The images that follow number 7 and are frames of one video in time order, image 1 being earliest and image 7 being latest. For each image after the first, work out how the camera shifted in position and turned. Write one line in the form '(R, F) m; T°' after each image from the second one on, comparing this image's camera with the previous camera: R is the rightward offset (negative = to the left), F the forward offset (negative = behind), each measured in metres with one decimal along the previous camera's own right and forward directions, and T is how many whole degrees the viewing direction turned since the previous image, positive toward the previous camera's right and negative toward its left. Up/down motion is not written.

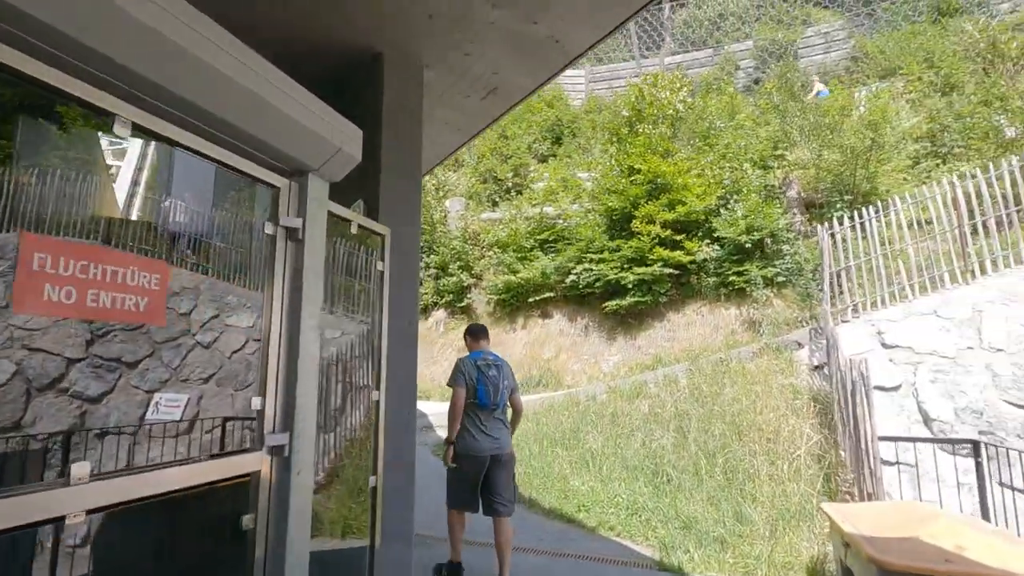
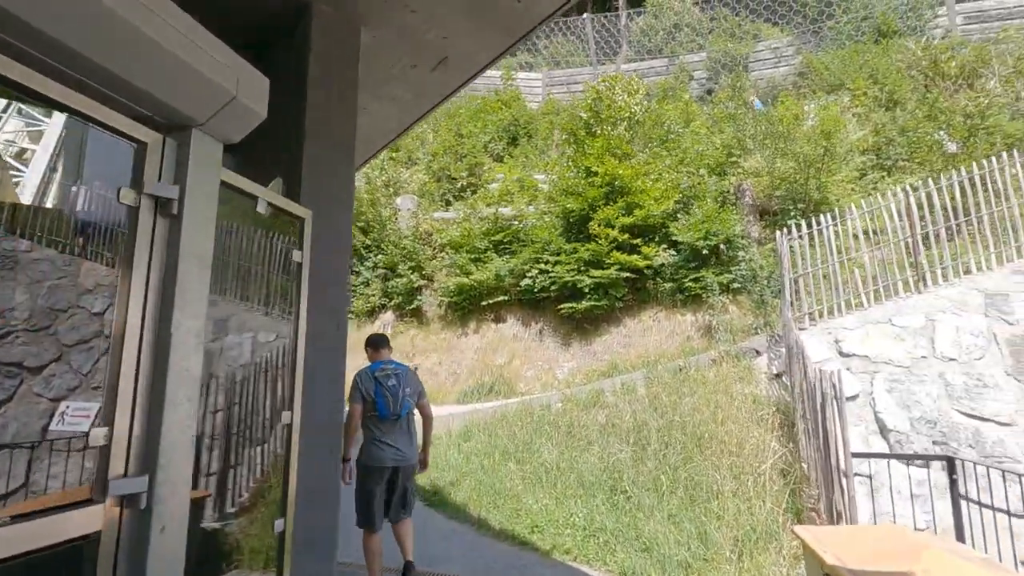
(0.0, +0.5) m; +5°
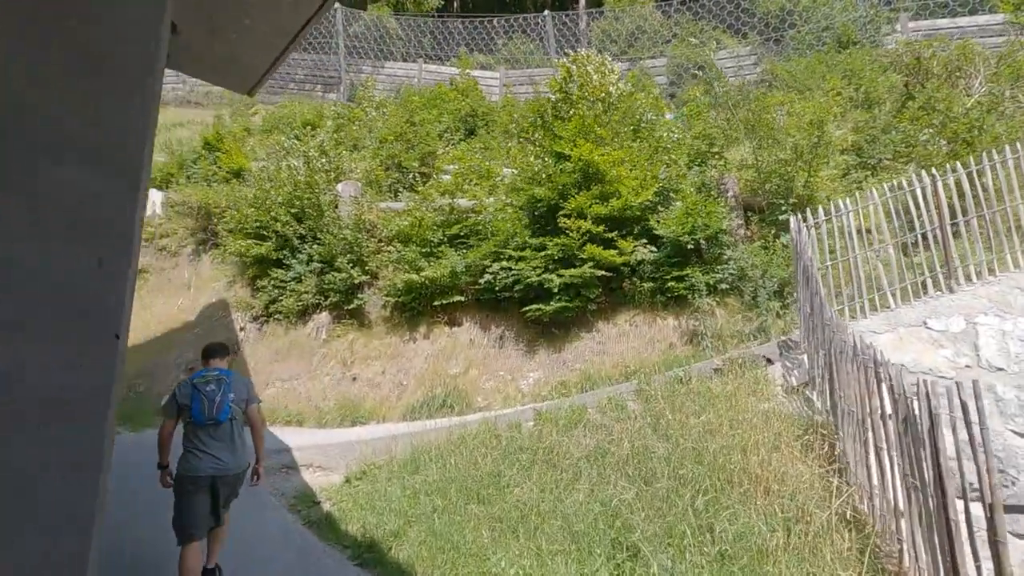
(-0.2, +1.6) m; +5°
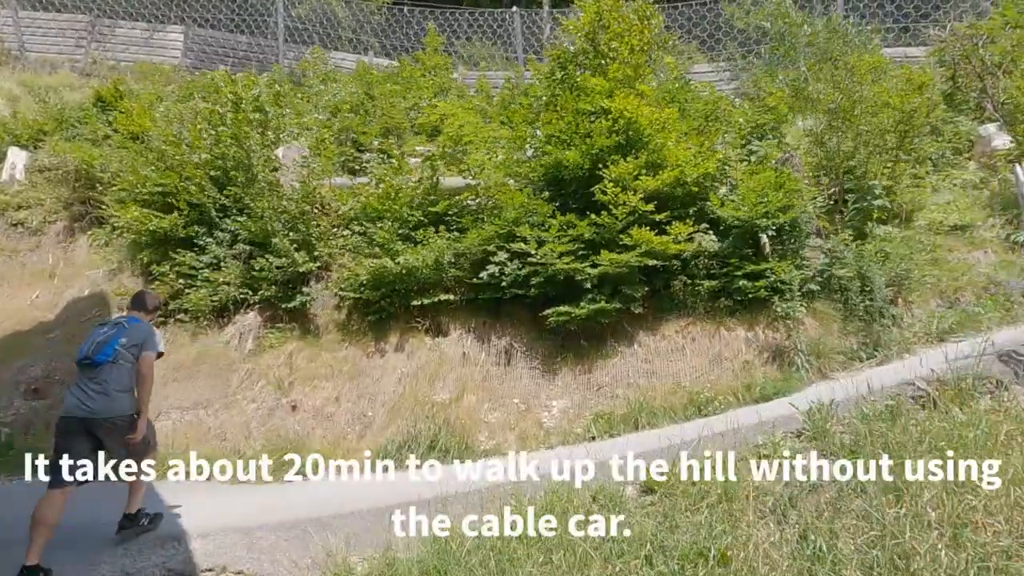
(-1.2, +3.0) m; +7°
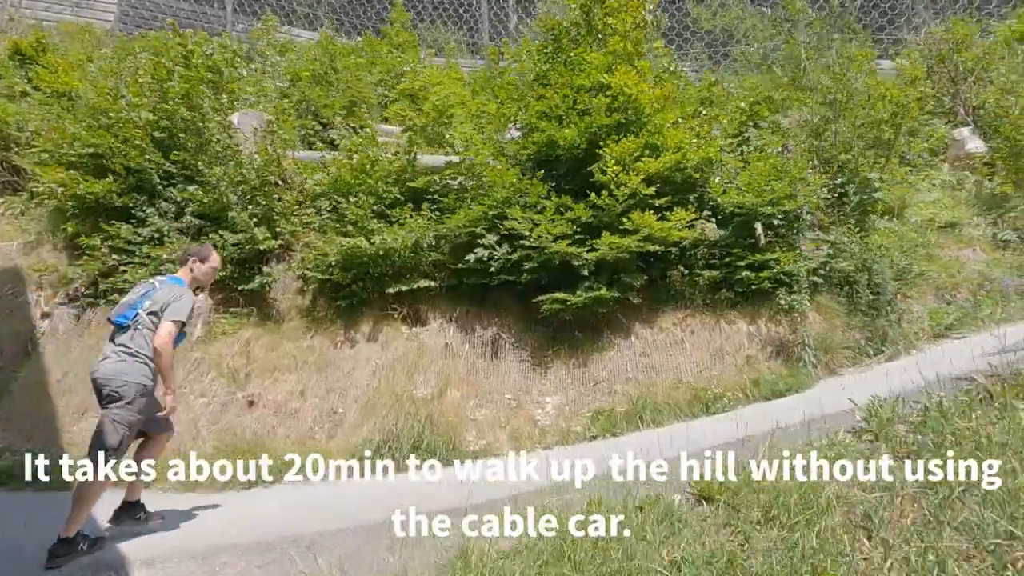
(-0.5, +0.7) m; +5°
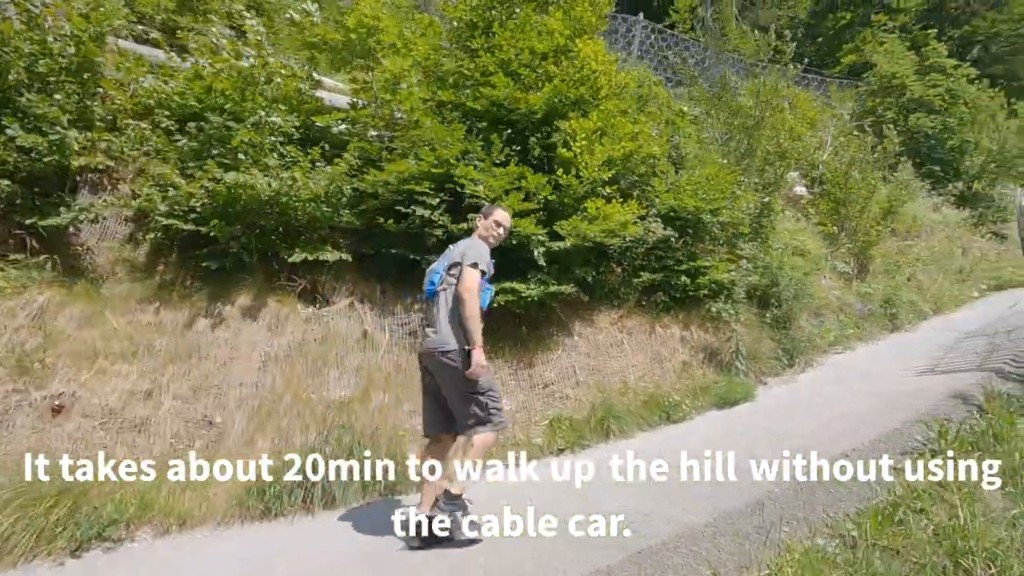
(-1.7, +1.5) m; +23°
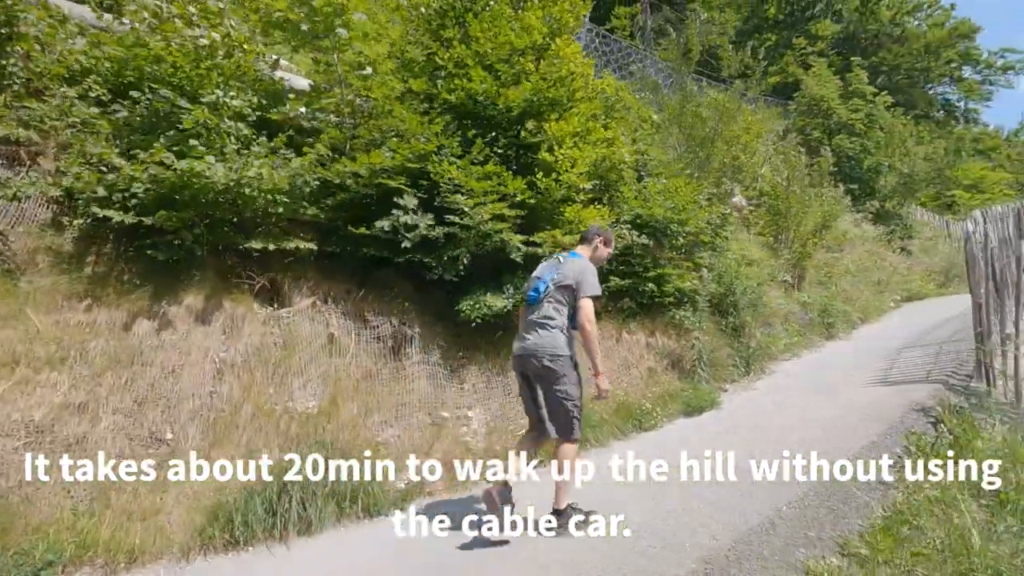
(-0.5, +0.2) m; +8°
